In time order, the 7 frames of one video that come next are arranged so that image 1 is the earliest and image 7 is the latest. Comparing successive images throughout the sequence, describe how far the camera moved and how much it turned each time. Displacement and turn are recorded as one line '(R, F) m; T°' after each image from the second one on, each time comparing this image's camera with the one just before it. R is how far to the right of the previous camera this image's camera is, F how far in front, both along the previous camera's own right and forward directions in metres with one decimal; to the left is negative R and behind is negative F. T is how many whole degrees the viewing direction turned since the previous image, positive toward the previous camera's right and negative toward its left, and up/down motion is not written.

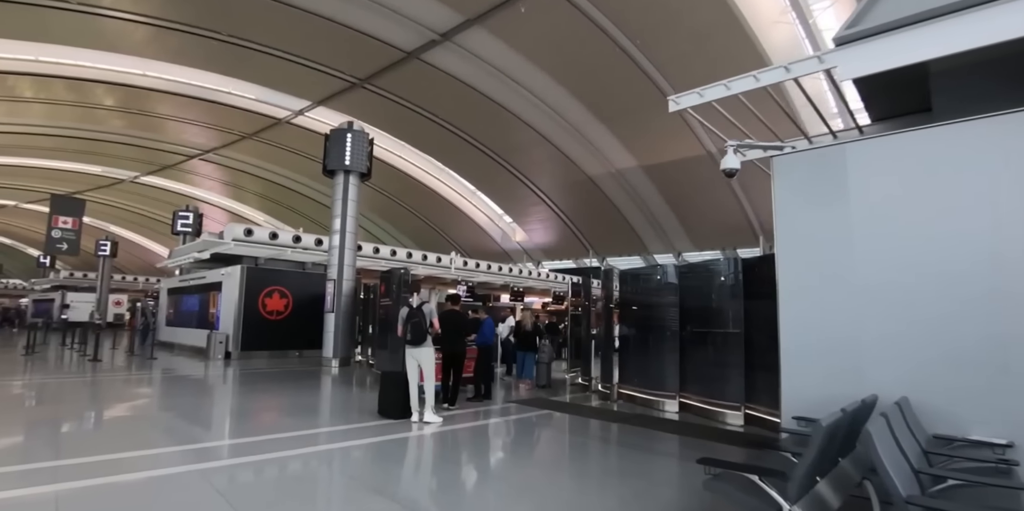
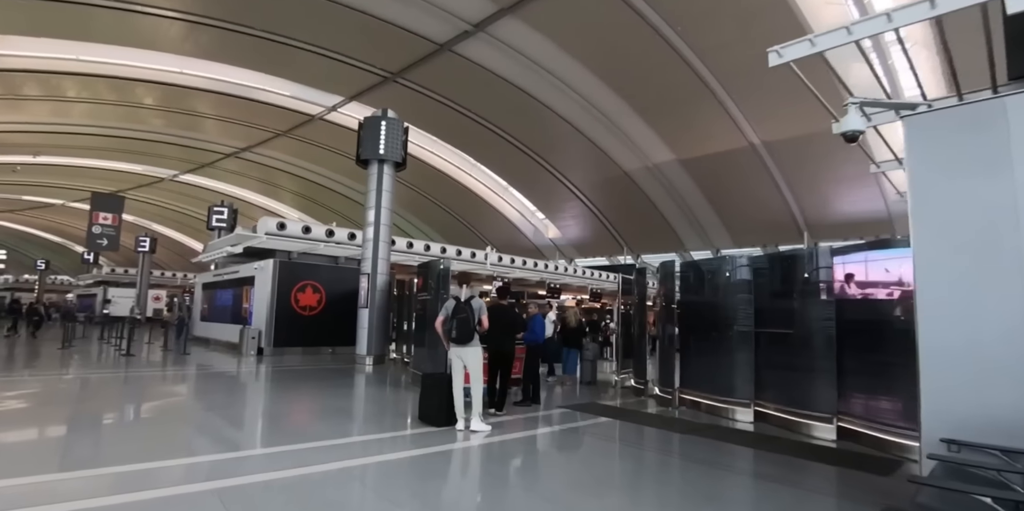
(-0.2, +0.5) m; -3°
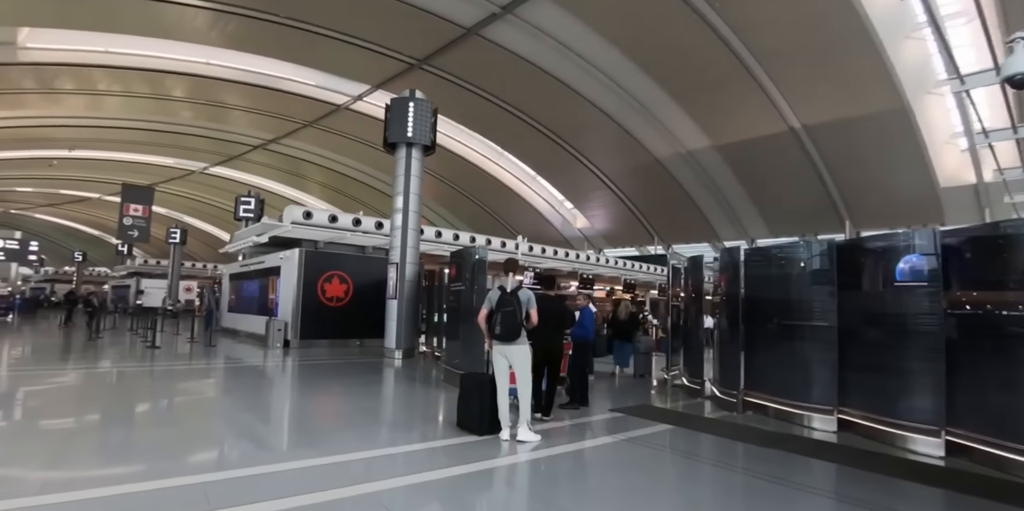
(-0.2, +0.5) m; -3°
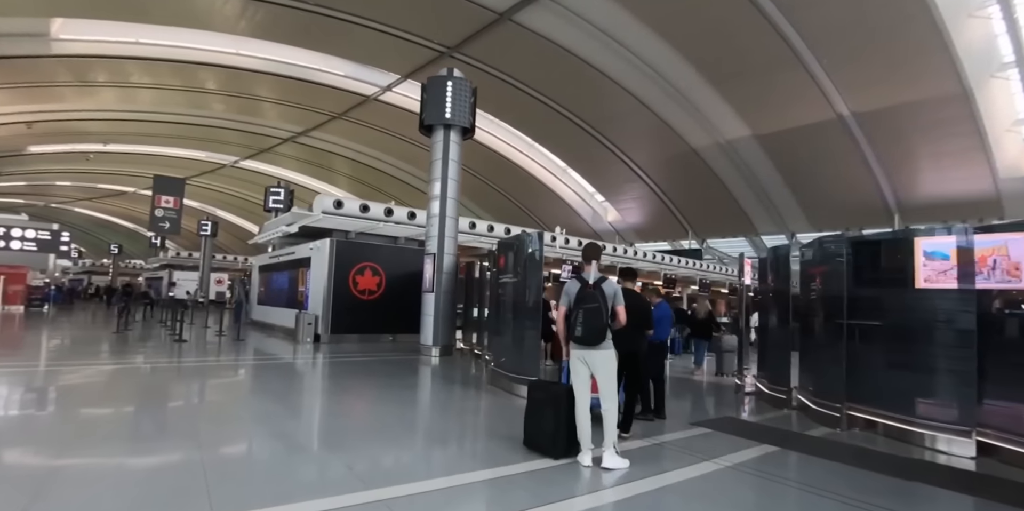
(-0.3, +0.6) m; -3°
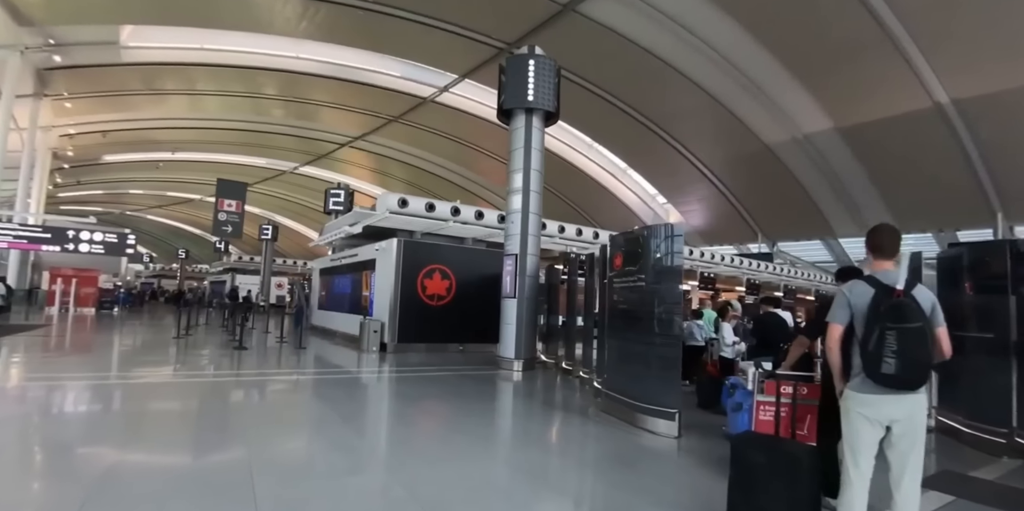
(-0.5, +0.8) m; -5°
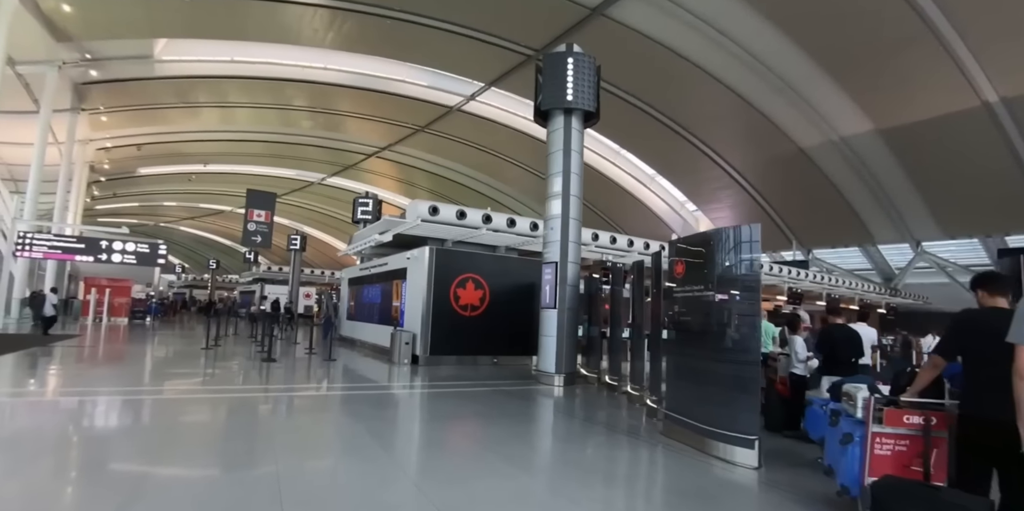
(-0.2, +0.3) m; -3°
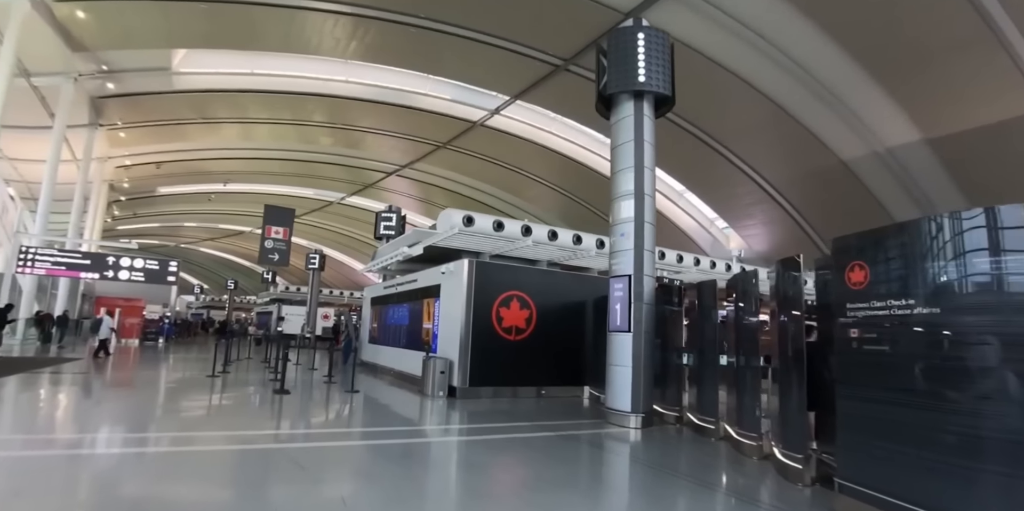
(-0.4, +1.0) m; -2°
